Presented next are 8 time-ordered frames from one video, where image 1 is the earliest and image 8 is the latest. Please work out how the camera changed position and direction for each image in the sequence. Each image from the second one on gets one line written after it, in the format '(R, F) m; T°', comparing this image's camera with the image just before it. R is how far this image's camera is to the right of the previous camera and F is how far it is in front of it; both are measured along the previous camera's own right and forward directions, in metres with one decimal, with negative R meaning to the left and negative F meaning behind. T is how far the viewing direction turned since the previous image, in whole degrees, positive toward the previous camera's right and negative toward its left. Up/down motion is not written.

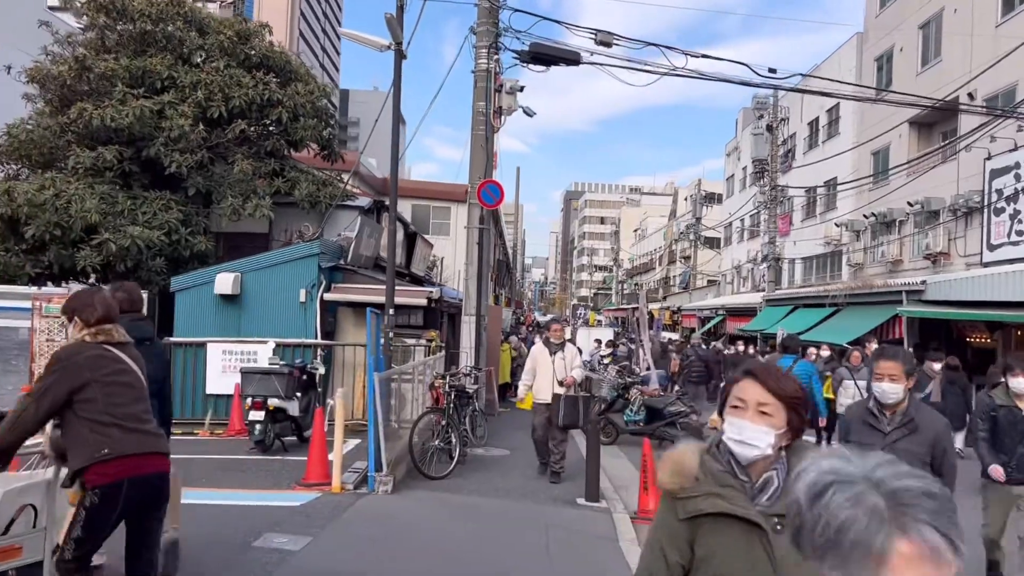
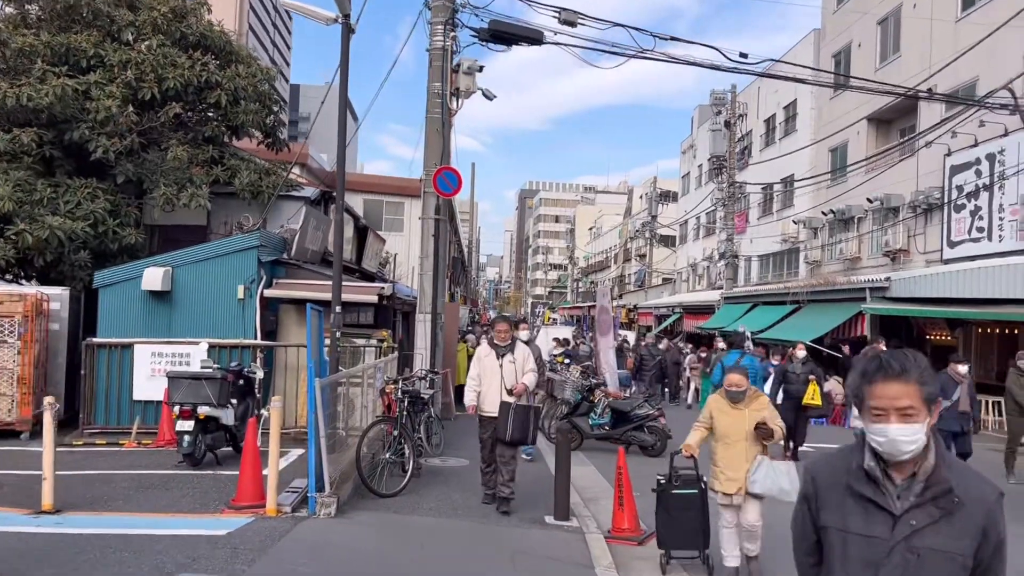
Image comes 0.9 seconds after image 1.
(-0.1, +0.9) m; +3°
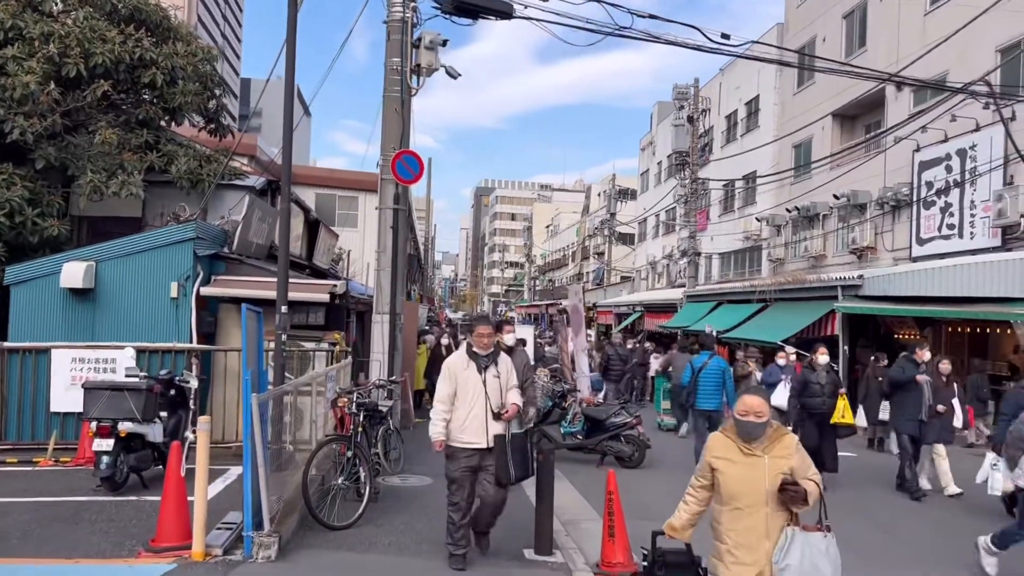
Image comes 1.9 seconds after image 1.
(-0.1, +1.0) m; +3°
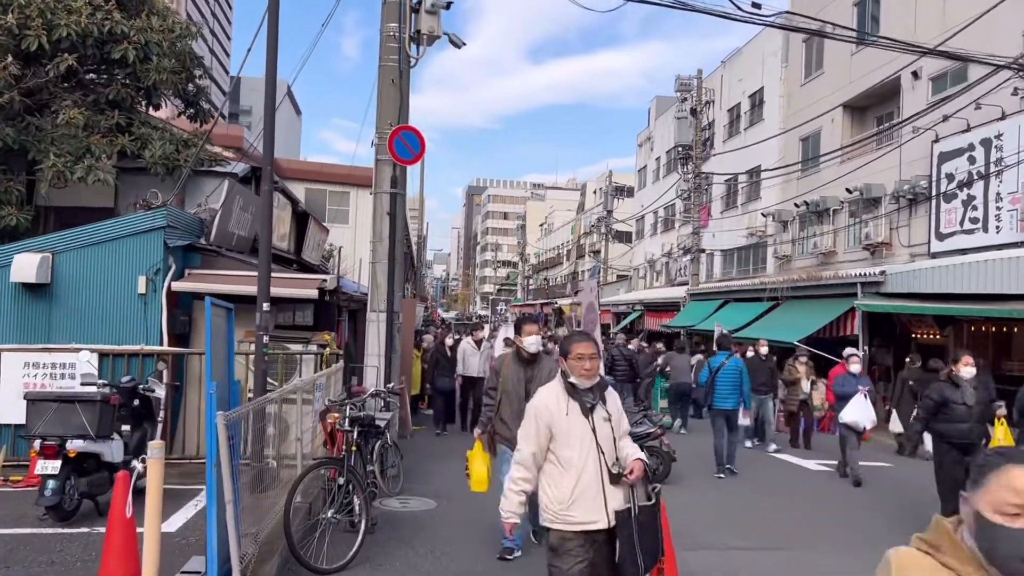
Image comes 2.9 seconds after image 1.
(-0.2, +1.2) m; +1°
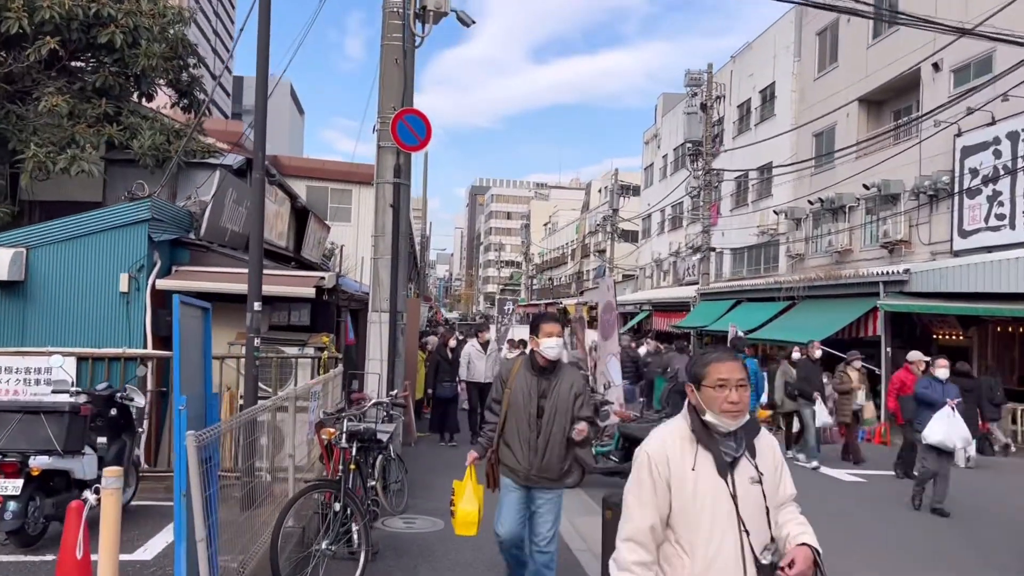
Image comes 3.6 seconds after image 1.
(-0.1, +0.7) m; 0°
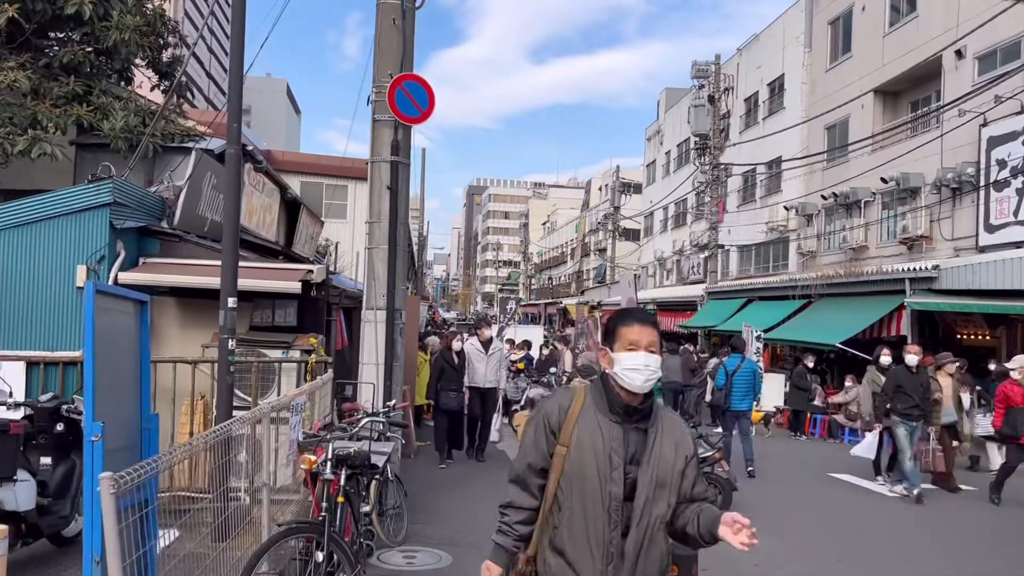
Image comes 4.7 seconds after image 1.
(-0.2, +1.1) m; 0°
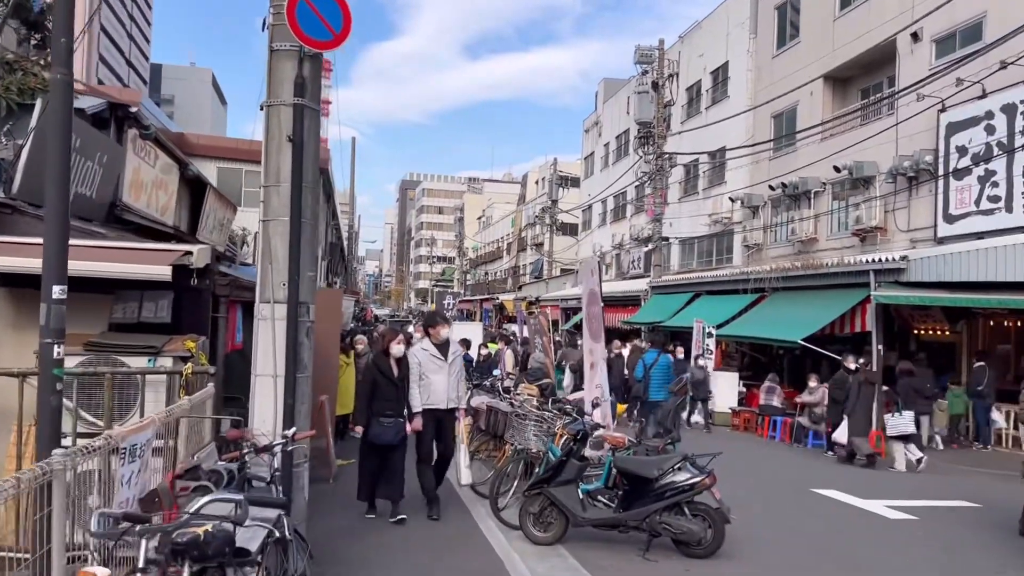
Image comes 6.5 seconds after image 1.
(-0.1, +1.7) m; +5°
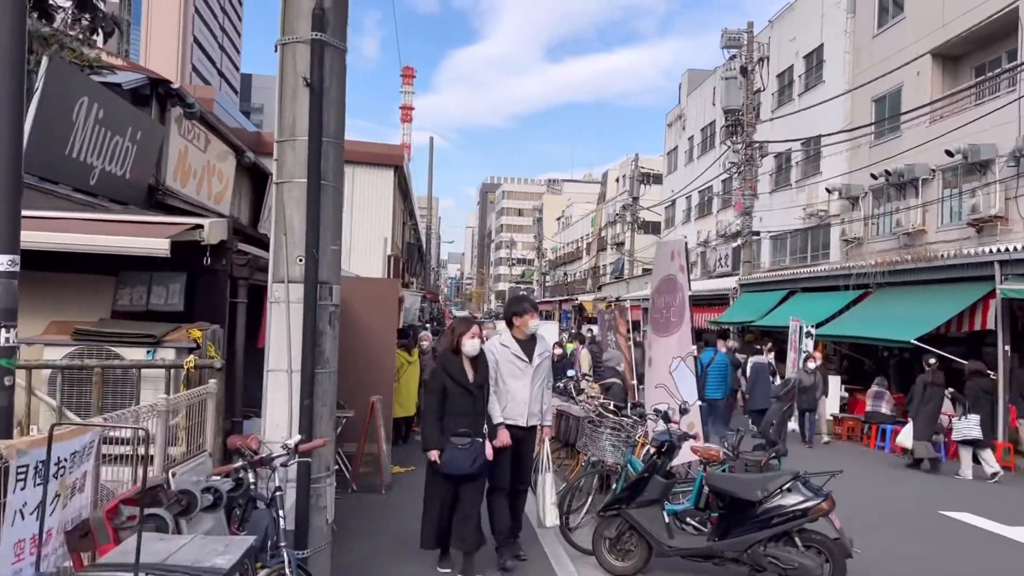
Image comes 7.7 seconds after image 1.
(+0.1, +1.1) m; -6°
